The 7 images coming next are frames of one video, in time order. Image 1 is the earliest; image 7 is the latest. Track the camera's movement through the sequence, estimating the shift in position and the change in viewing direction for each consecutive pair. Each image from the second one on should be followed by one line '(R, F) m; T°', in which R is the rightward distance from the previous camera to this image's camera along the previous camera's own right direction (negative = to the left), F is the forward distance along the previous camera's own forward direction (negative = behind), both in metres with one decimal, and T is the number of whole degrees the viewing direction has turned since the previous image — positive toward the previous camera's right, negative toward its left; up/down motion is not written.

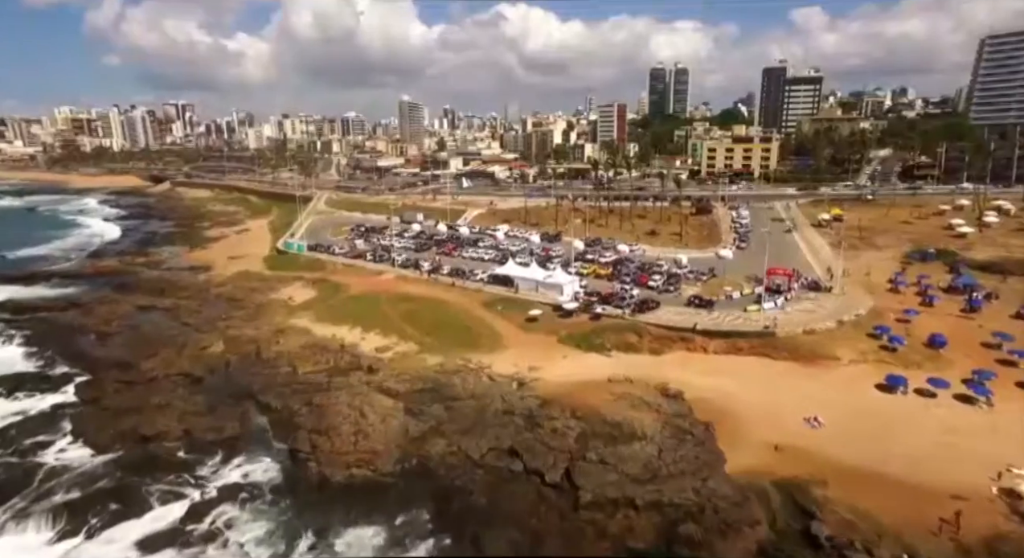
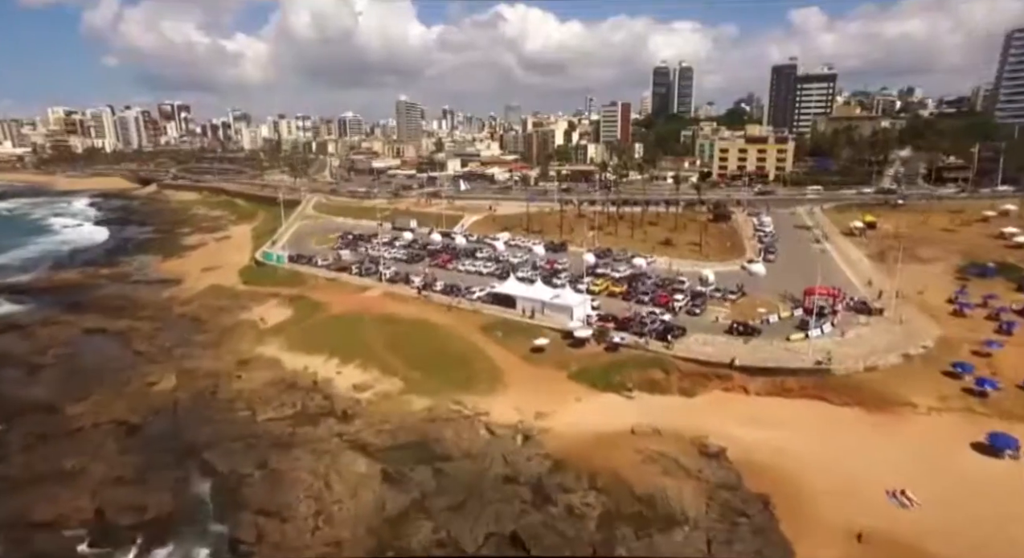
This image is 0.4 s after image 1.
(-0.2, +6.4) m; 0°
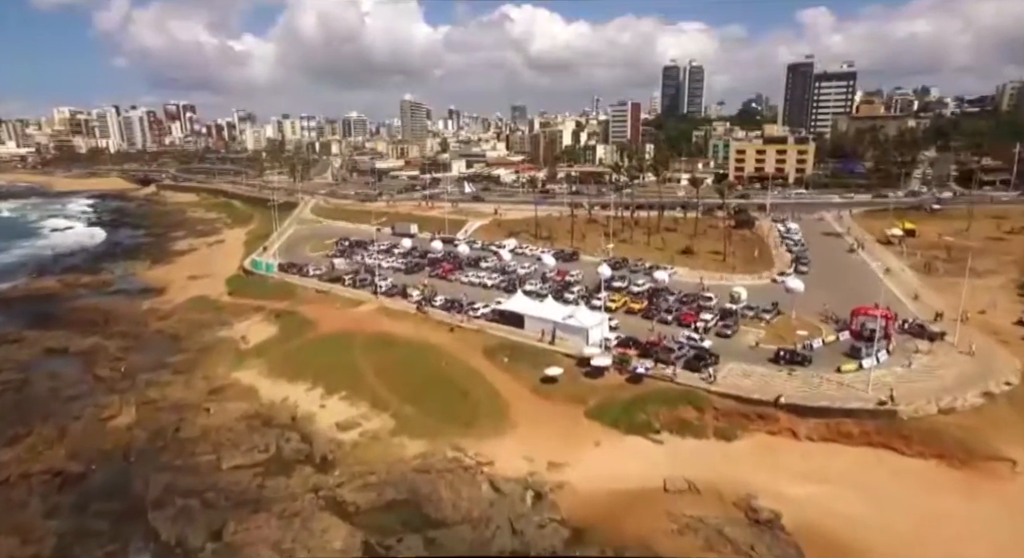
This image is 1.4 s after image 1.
(-0.1, +4.8) m; -1°
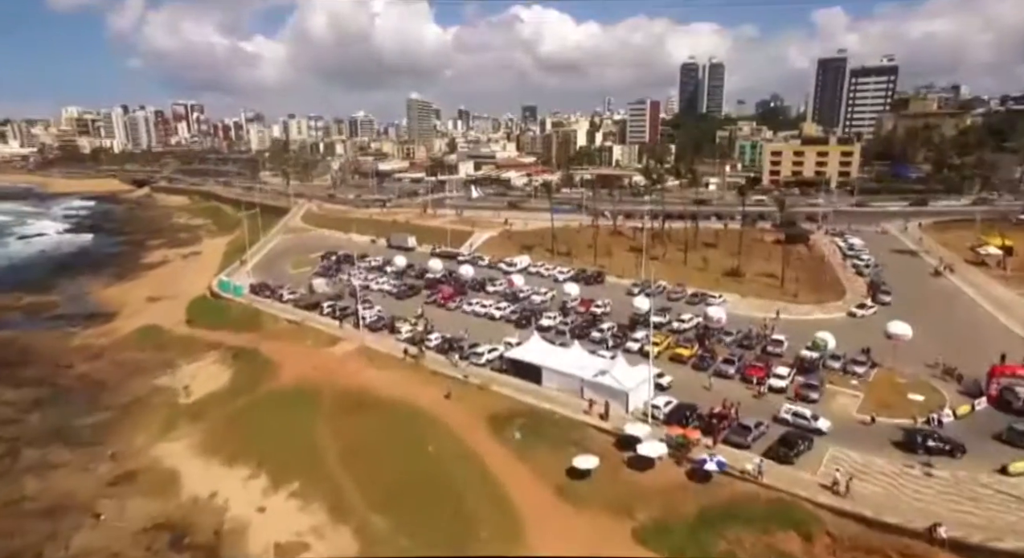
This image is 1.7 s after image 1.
(-0.3, +9.4) m; -1°
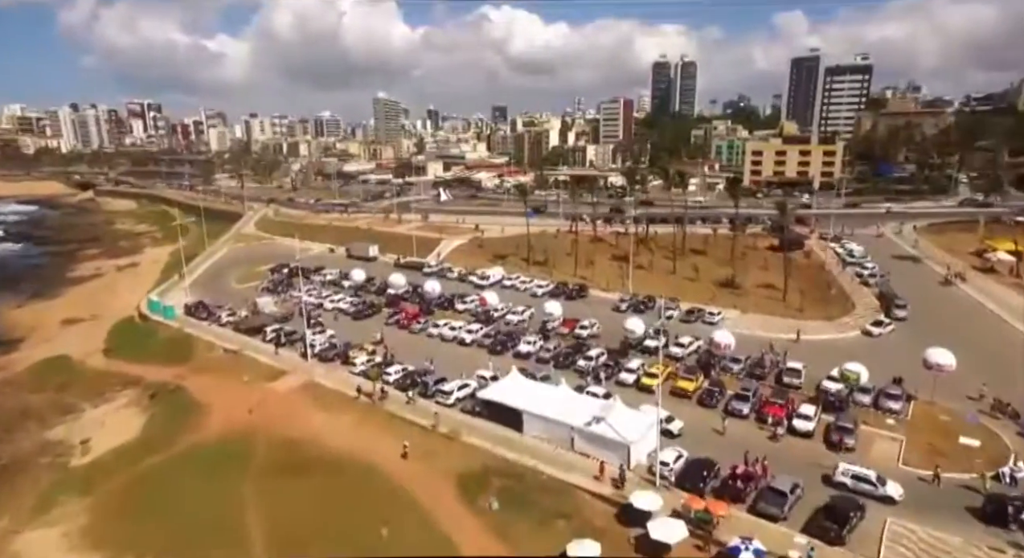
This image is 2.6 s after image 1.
(0.0, +5.4) m; +3°
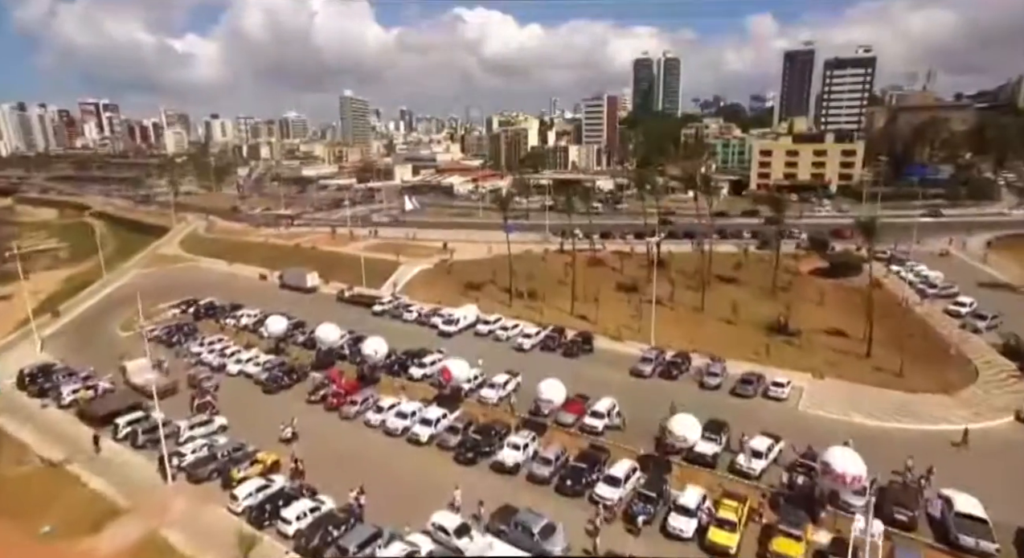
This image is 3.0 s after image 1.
(0.0, +12.4) m; +2°
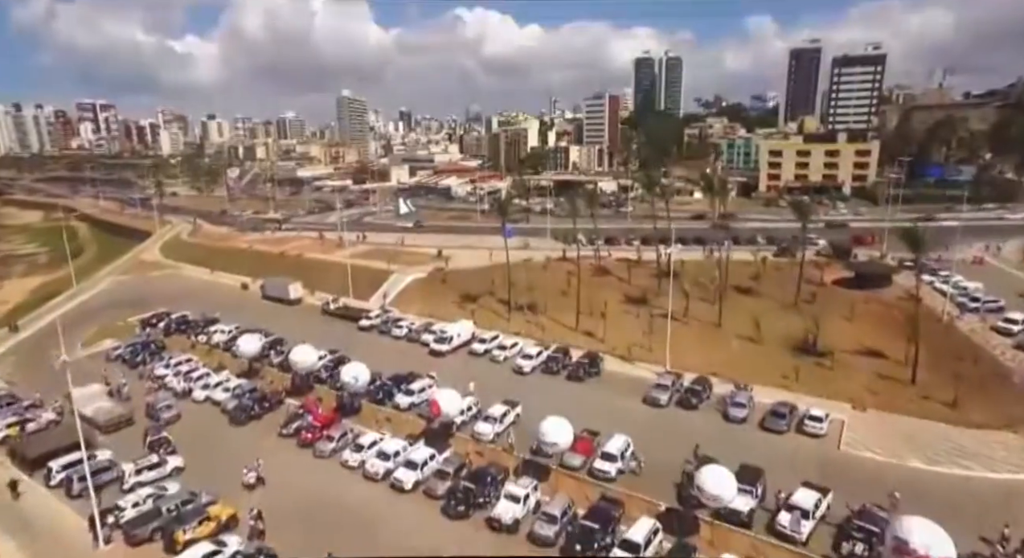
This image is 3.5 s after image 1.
(+0.1, +3.4) m; 0°
